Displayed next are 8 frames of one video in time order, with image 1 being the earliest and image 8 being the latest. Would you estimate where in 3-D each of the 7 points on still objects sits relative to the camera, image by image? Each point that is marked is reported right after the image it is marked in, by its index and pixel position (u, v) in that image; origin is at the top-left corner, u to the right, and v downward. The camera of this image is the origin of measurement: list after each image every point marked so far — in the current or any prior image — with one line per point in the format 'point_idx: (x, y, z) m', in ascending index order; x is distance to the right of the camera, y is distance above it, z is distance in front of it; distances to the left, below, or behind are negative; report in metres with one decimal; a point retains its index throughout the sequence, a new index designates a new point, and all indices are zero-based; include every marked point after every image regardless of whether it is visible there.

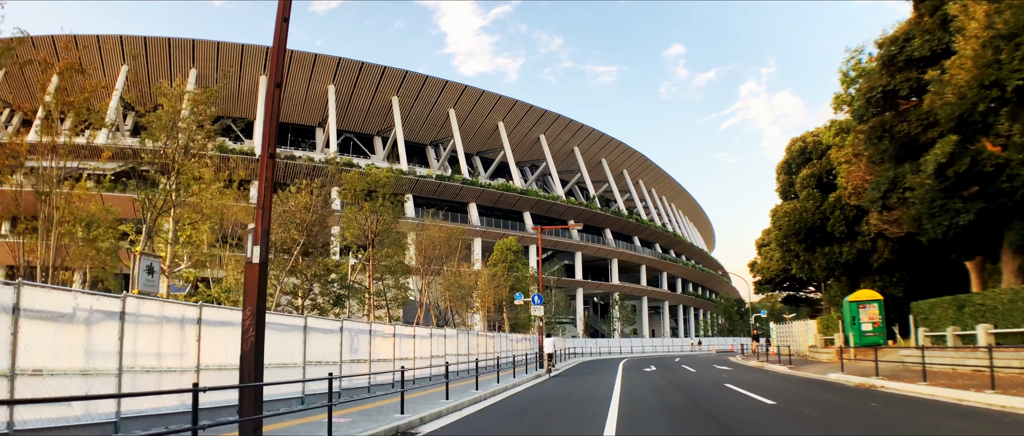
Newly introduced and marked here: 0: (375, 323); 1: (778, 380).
0: (-4.3, -3.2, +18.1) m
1: (+8.4, -5.4, +19.8) m
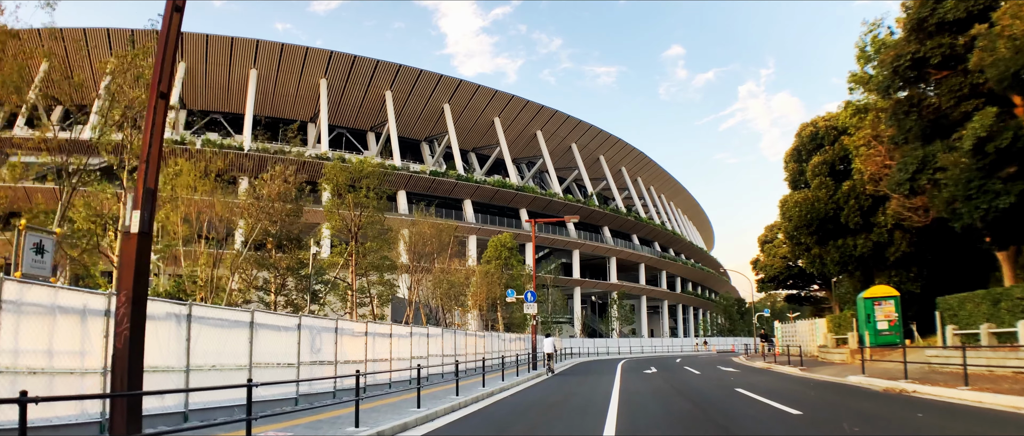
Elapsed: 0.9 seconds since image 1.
0: (-4.7, -2.8, +16.2) m
1: (+8.0, -5.0, +17.9) m
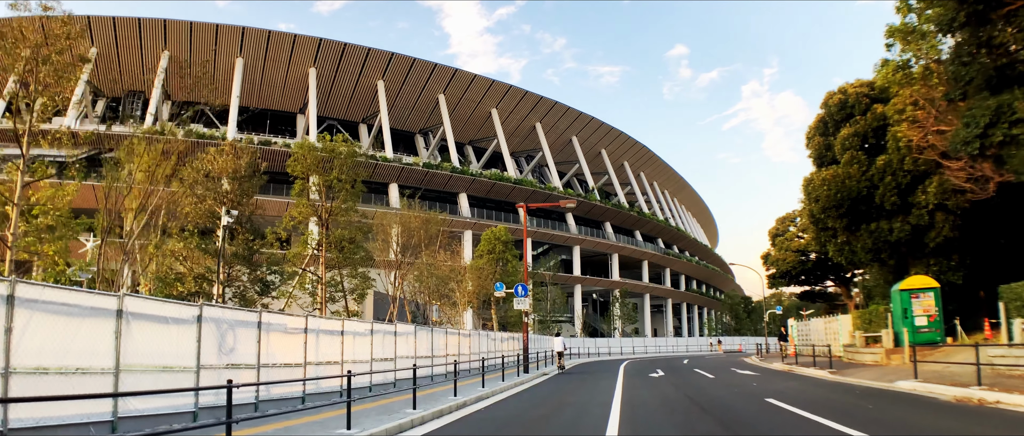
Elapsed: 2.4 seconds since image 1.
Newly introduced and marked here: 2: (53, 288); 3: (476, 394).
0: (-5.3, -2.1, +13.1) m
1: (+7.4, -4.3, +14.7) m
2: (-6.4, -0.9, +8.1) m
3: (-0.9, -5.1, +17.5) m
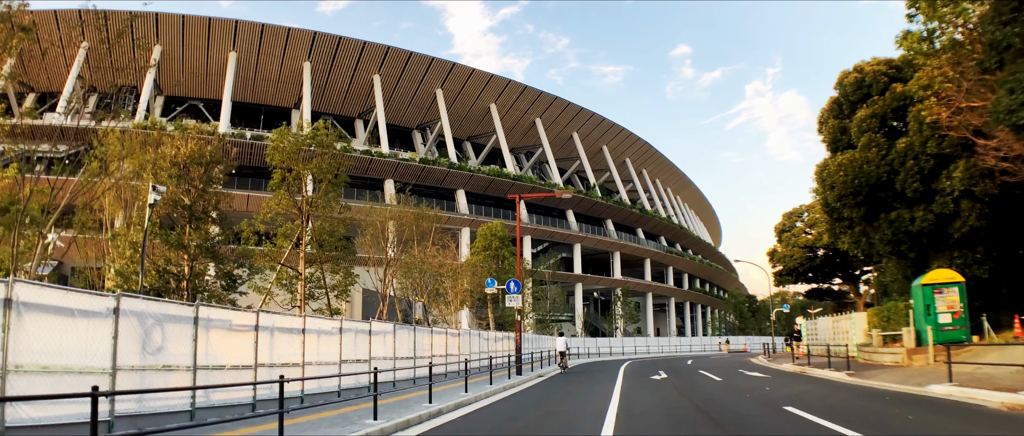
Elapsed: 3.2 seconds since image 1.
0: (-5.7, -1.7, +11.5) m
1: (+7.0, -3.9, +13.1) m
2: (-6.8, -0.6, +6.5) m
3: (-1.3, -4.8, +15.9) m
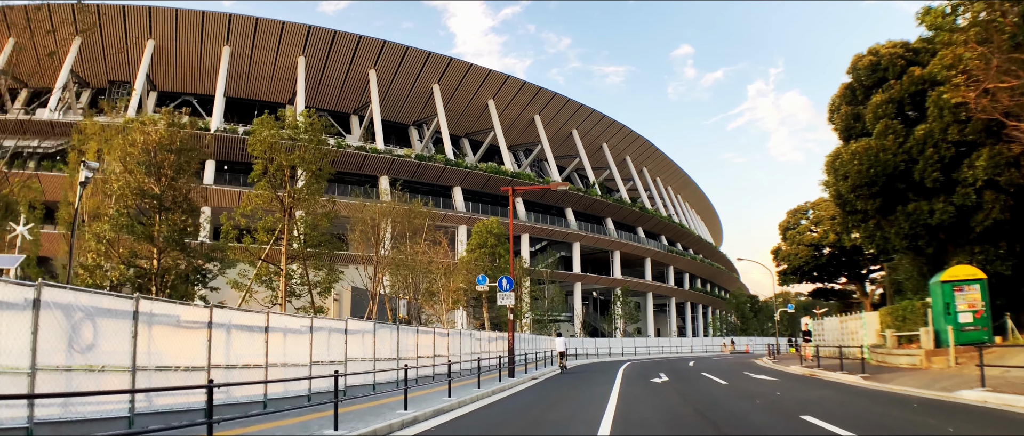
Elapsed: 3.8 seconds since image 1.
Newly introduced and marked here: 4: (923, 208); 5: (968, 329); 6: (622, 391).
0: (-6.0, -1.5, +10.3) m
1: (+6.7, -3.7, +11.8) m
2: (-7.1, -0.3, +5.2) m
3: (-1.6, -4.5, +14.6) m
4: (+12.7, +0.3, +18.5) m
5: (+14.0, -3.4, +18.3) m
6: (+3.3, -5.3, +18.2) m
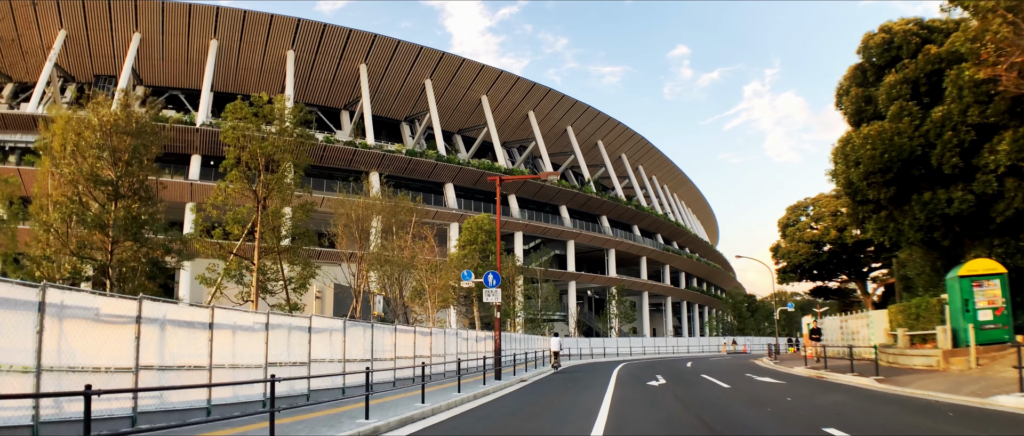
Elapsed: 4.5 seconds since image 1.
0: (-6.4, -1.1, +8.8) m
1: (+6.3, -3.4, +10.4) m
2: (-7.5, 0.0, +3.8) m
3: (-2.1, -4.2, +13.1) m
4: (+12.2, +0.6, +17.1) m
5: (+13.5, -3.1, +16.9) m
6: (+2.9, -5.0, +16.8) m
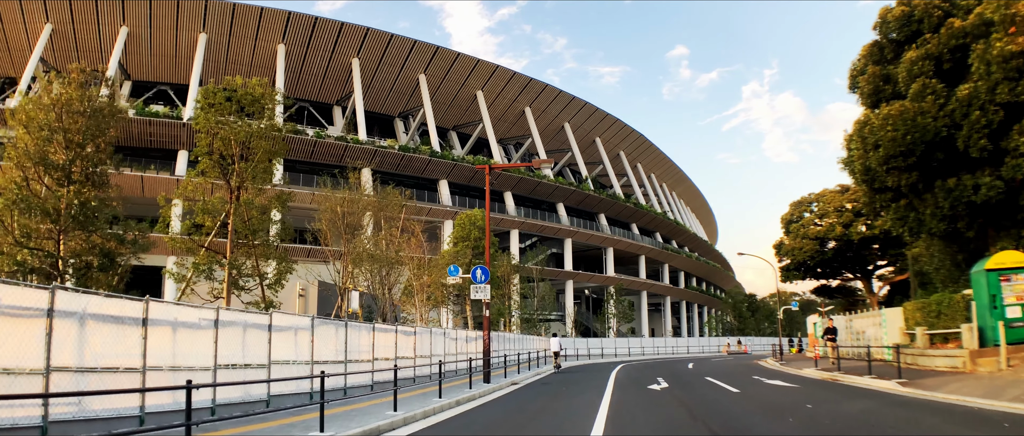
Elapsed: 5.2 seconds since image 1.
0: (-6.7, -0.8, +7.3) m
1: (+6.0, -3.1, +8.9) m
2: (-7.8, +0.3, +2.3) m
3: (-2.4, -3.9, +11.7) m
4: (+11.9, +0.9, +15.7) m
5: (+13.2, -2.8, +15.5) m
6: (+2.6, -4.7, +15.3) m
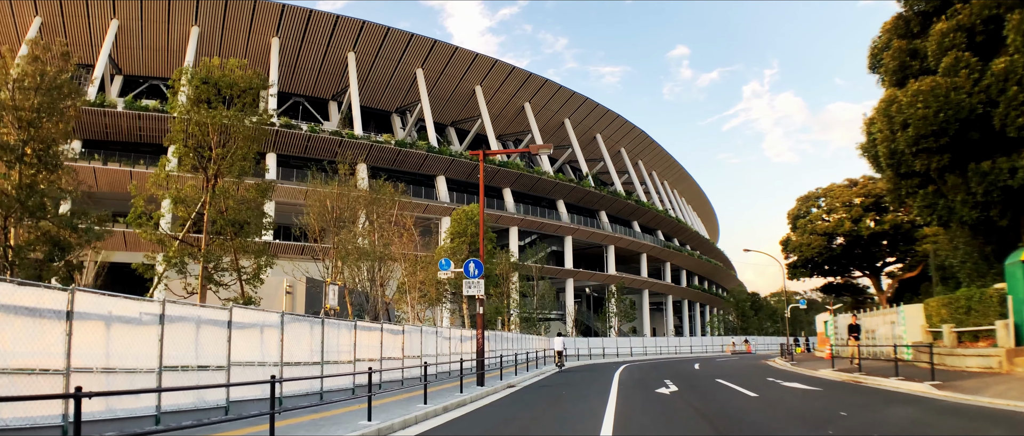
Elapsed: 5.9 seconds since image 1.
0: (-6.9, -0.5, +6.0) m
1: (+5.8, -2.7, +7.6) m
2: (-8.0, +0.6, +0.9) m
3: (-2.6, -3.6, +10.3) m
4: (+11.7, +1.3, +14.3) m
5: (+13.0, -2.5, +14.2) m
6: (+2.4, -4.3, +14.0) m
